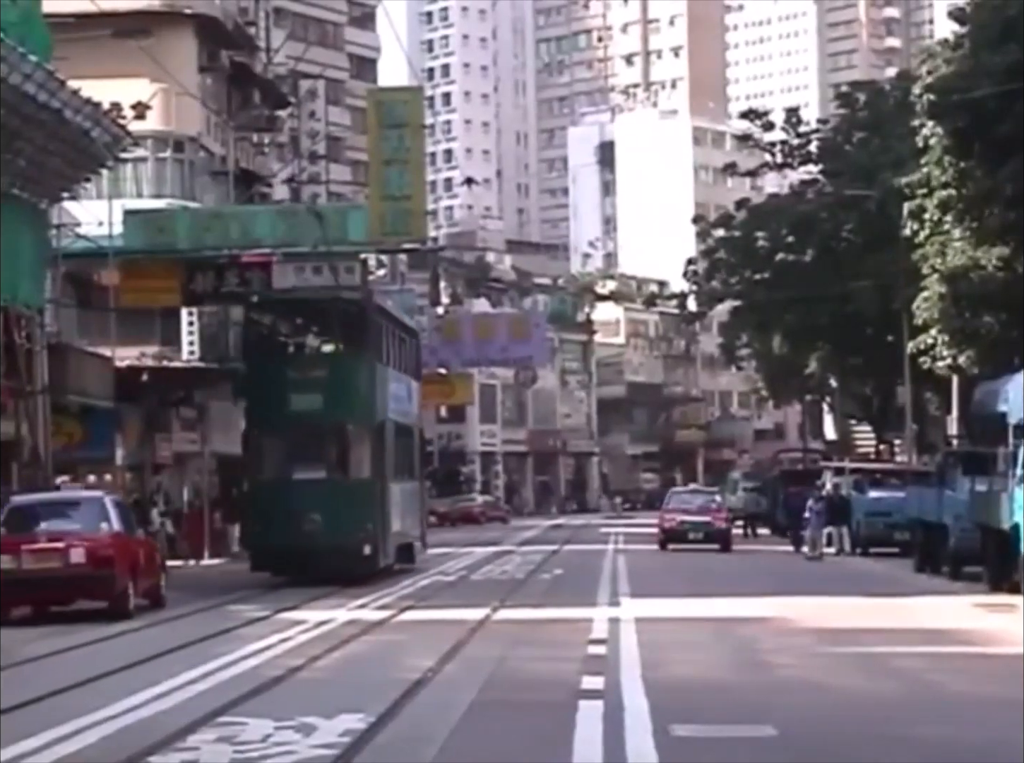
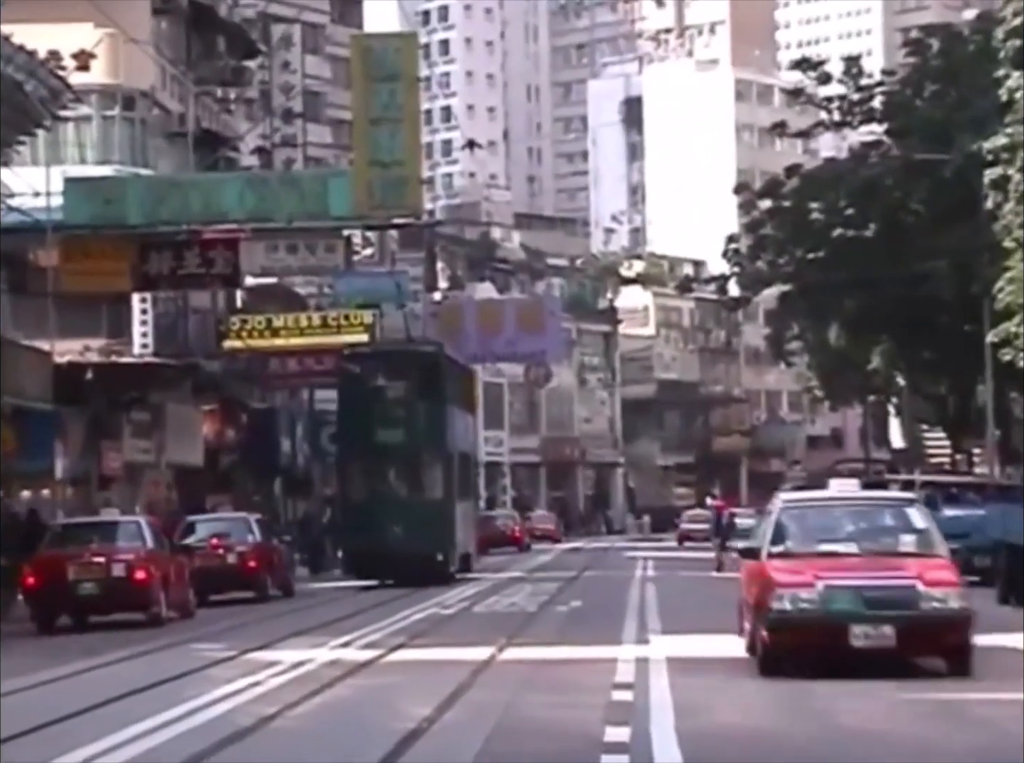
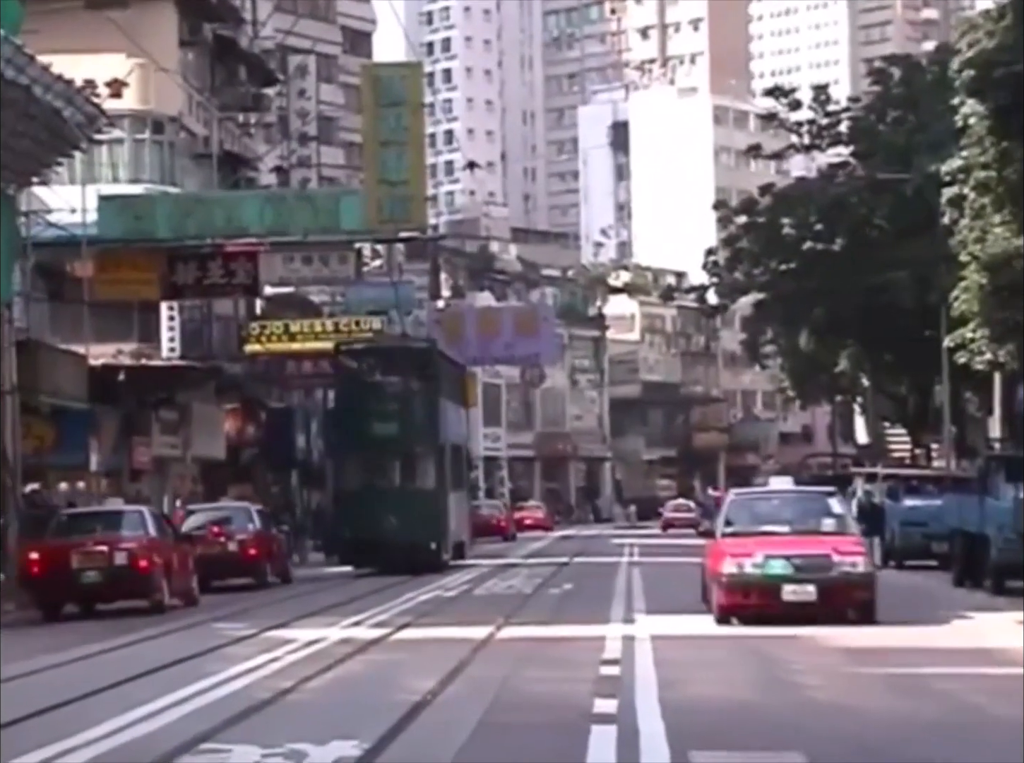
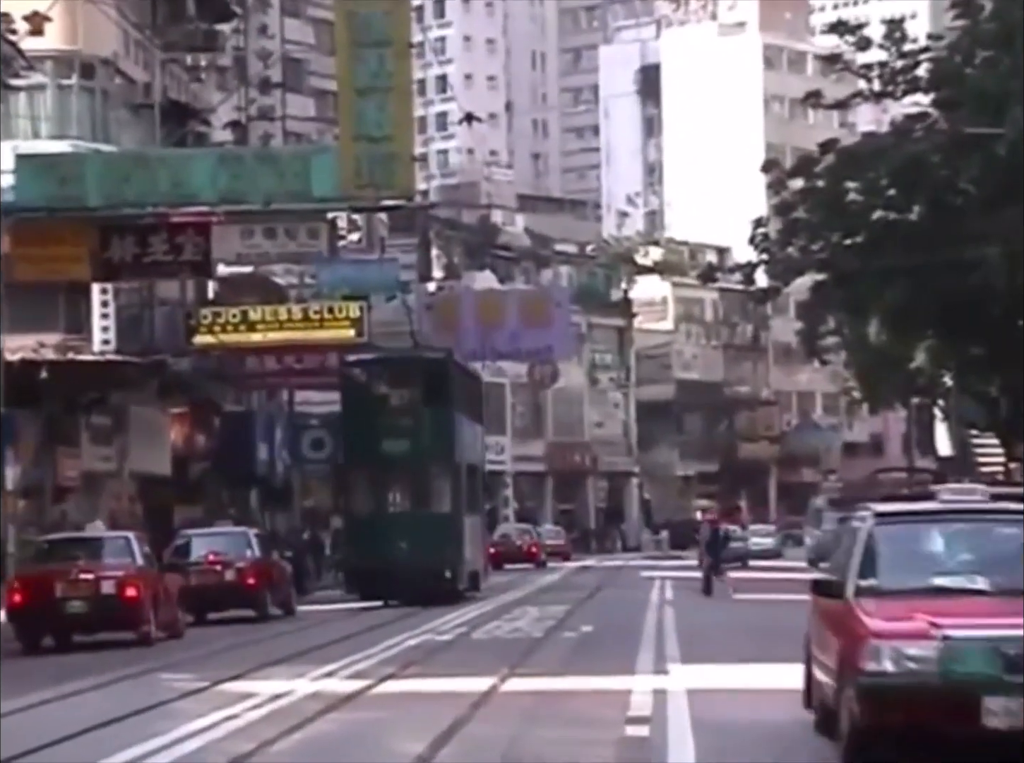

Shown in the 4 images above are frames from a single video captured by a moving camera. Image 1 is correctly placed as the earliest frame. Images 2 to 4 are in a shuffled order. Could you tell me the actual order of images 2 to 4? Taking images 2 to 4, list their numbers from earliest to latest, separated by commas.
3, 2, 4
